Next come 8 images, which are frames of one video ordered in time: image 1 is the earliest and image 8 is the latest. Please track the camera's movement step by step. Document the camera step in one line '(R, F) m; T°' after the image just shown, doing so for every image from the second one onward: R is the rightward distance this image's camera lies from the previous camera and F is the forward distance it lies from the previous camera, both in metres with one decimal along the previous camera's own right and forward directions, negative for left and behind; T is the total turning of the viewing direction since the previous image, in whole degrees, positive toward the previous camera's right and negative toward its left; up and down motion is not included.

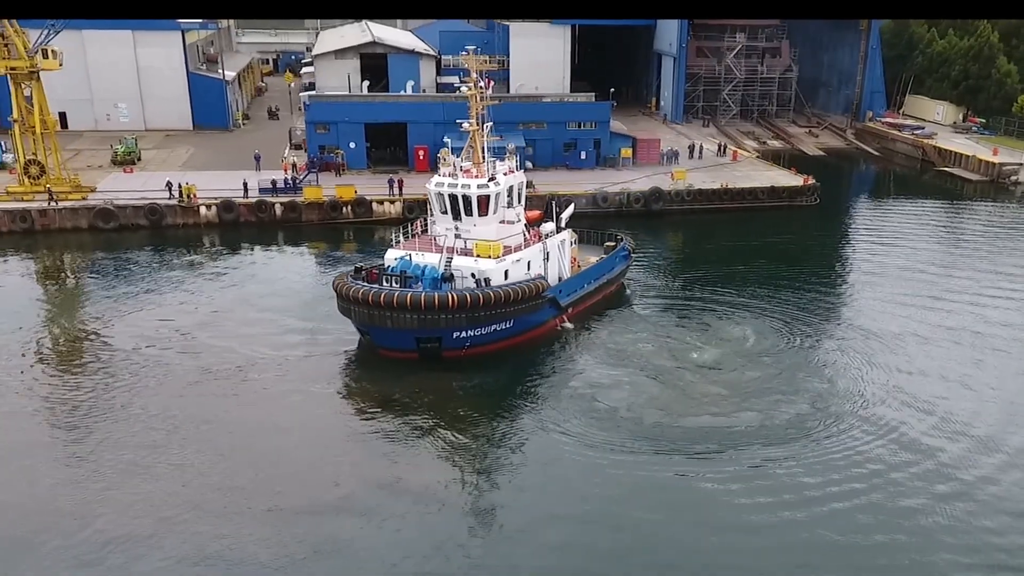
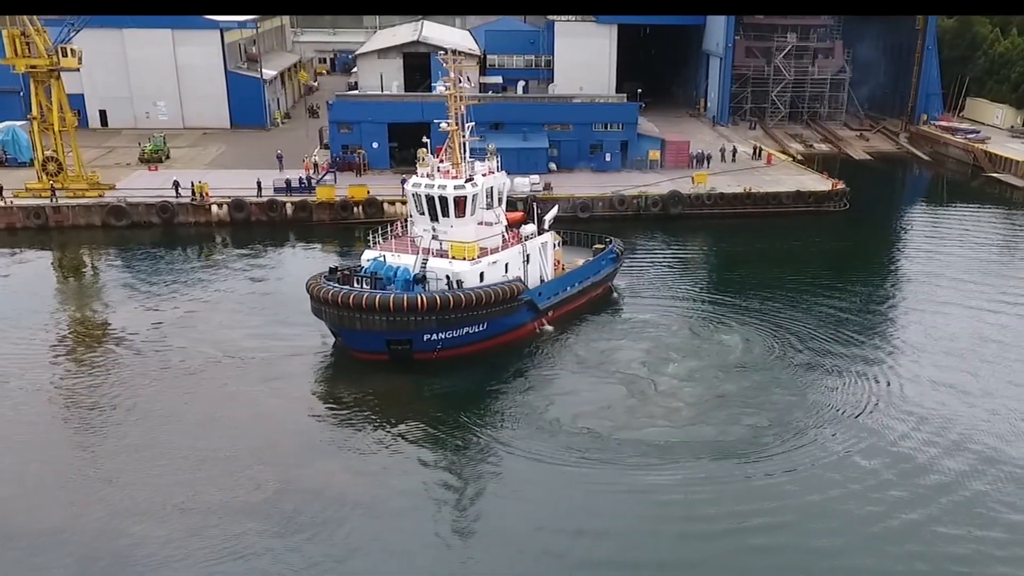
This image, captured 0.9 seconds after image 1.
(+1.2, +0.2) m; -5°
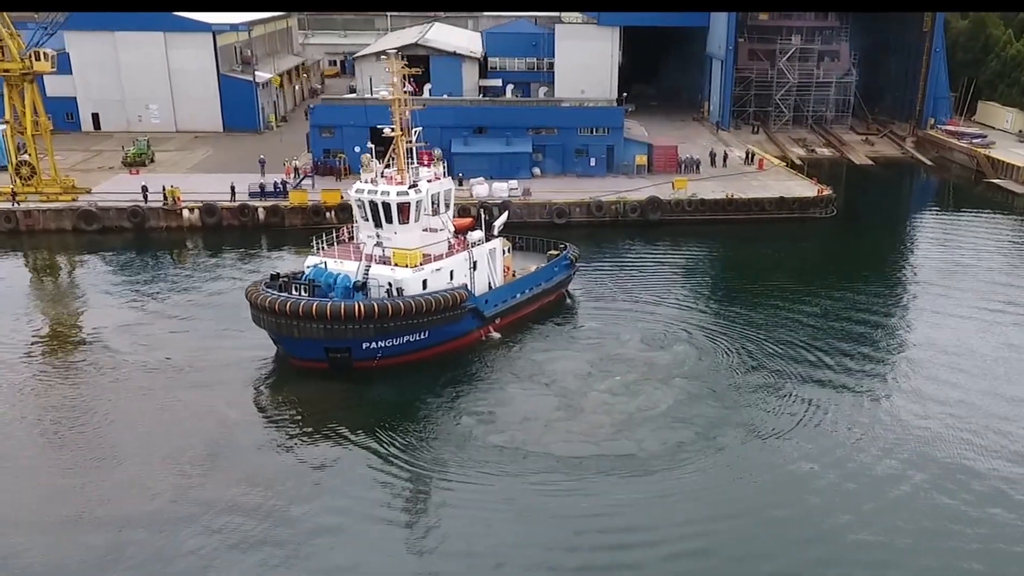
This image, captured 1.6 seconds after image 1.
(+1.0, +0.3) m; -2°
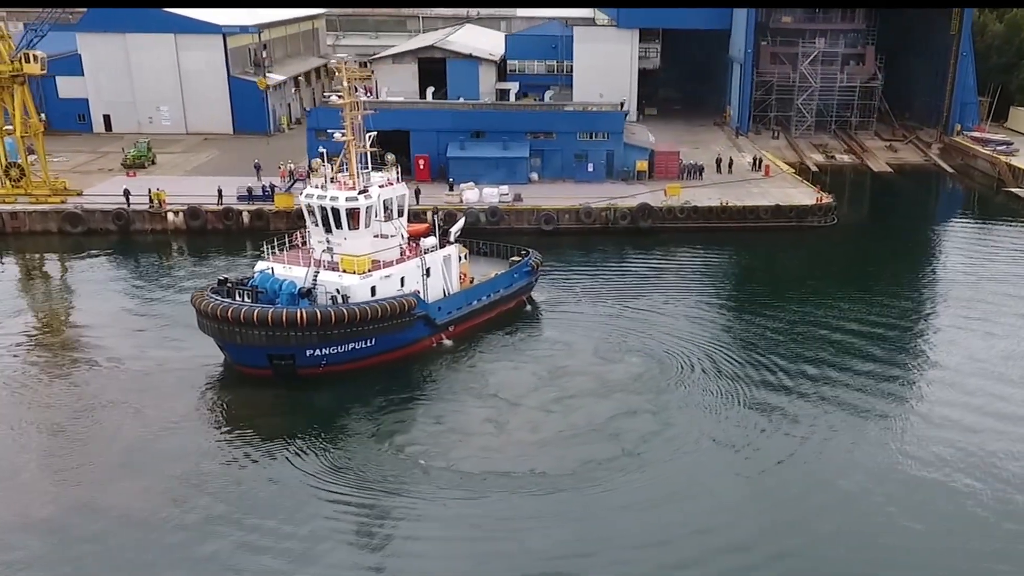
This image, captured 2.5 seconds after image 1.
(+1.1, +0.3) m; -3°
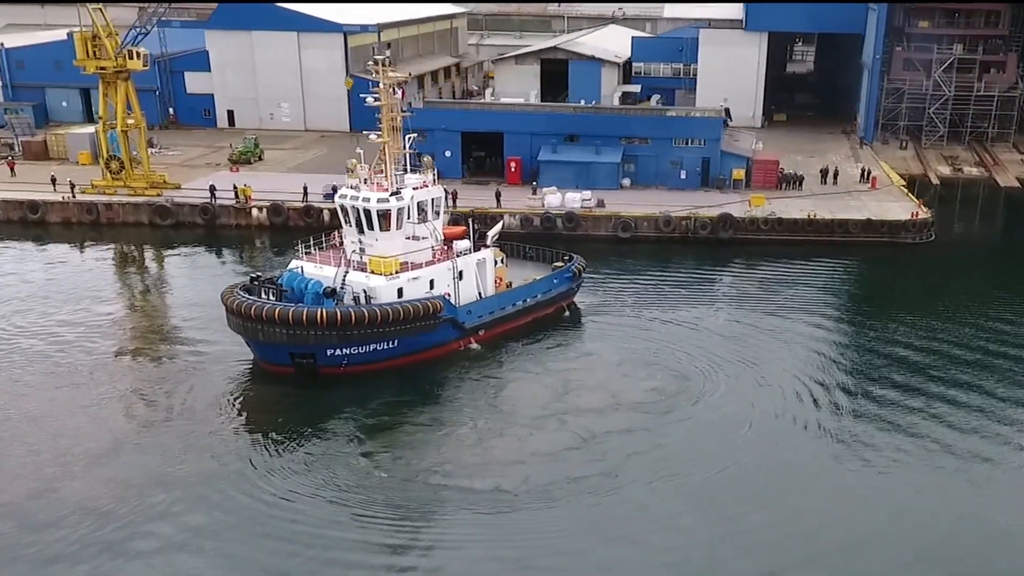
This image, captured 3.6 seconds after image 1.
(+1.5, +0.3) m; -9°
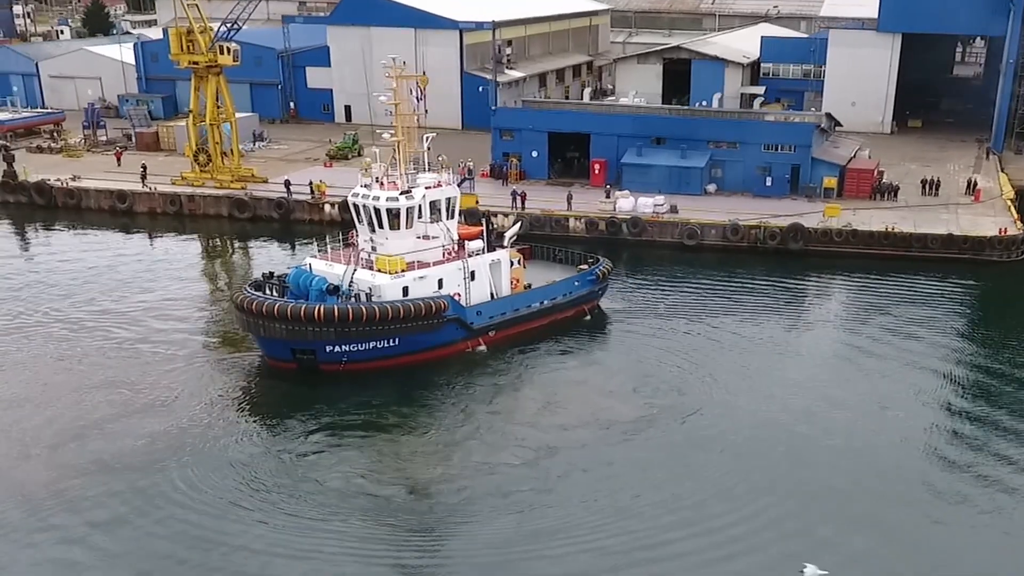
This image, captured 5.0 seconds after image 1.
(+1.9, +0.4) m; -9°
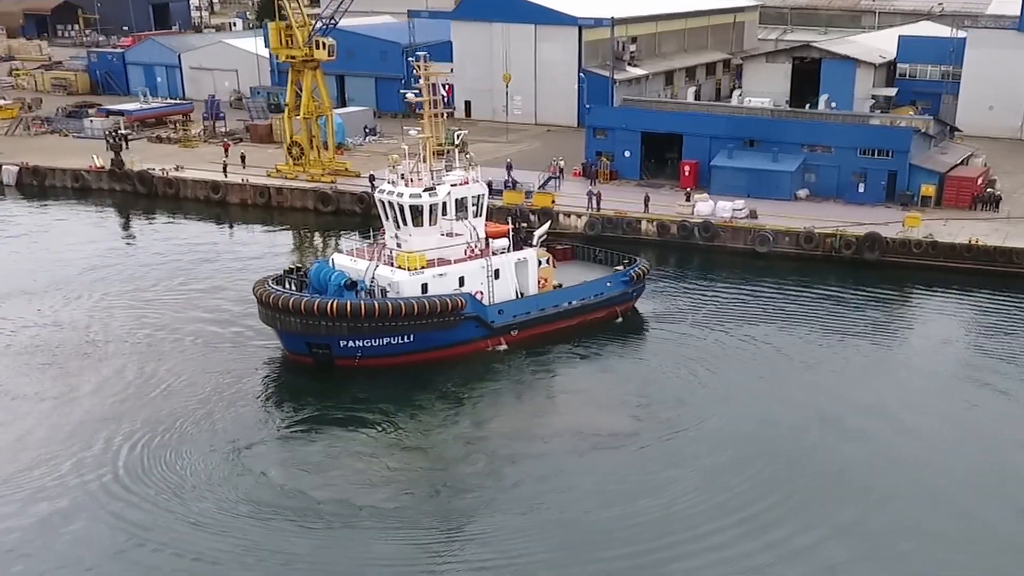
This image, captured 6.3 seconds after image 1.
(+1.7, +0.3) m; -9°
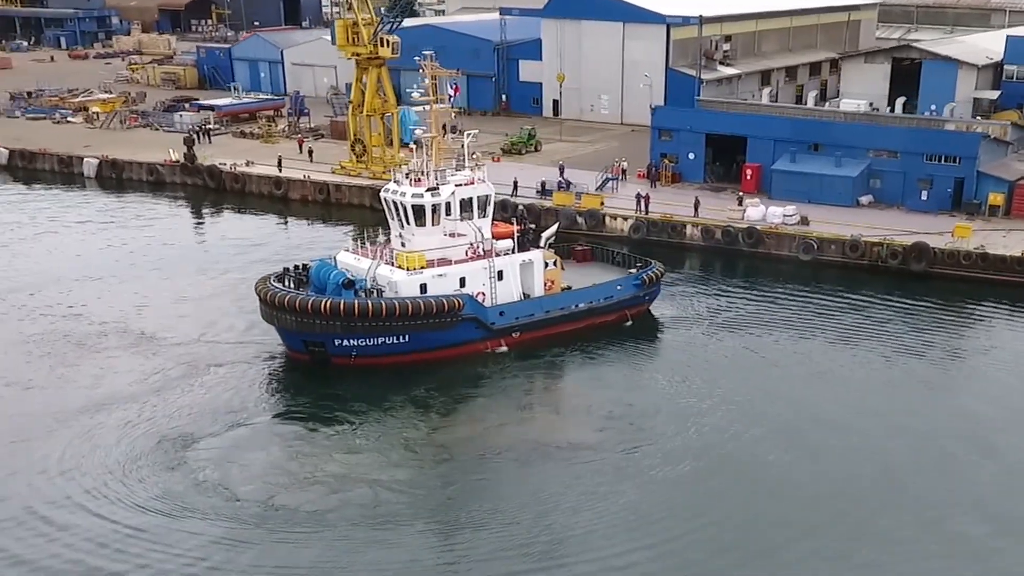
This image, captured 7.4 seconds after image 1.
(+1.5, +0.3) m; -7°
